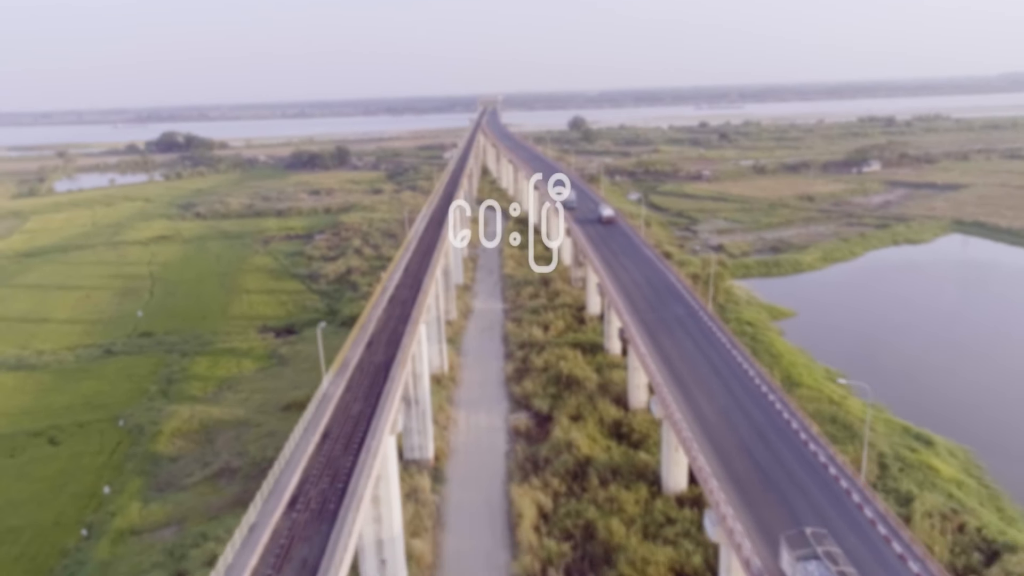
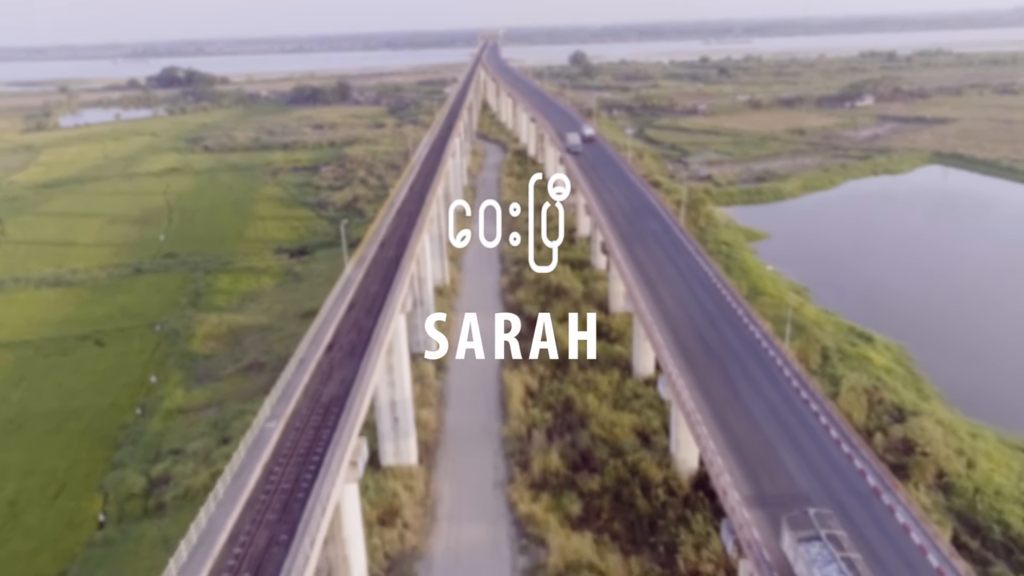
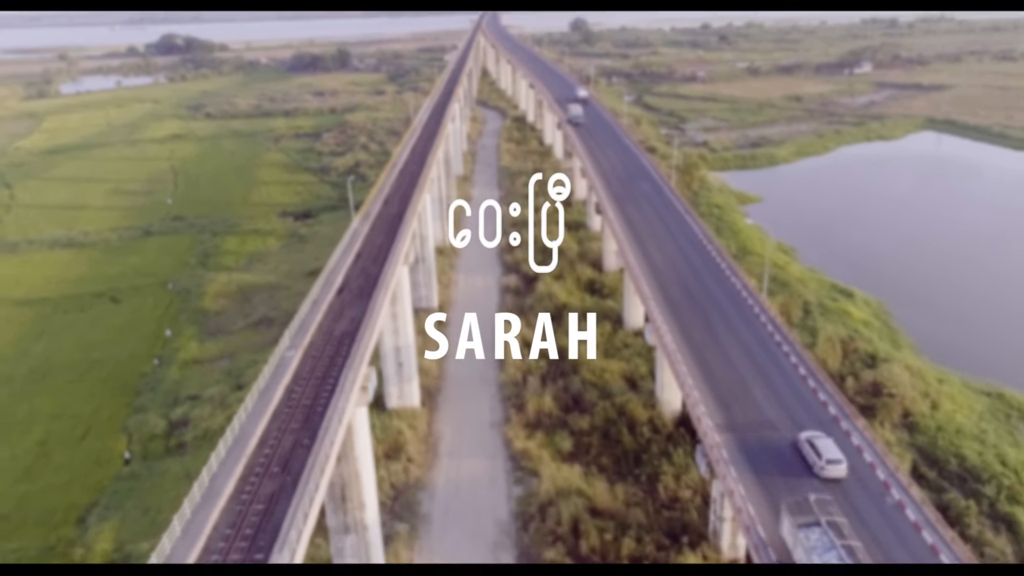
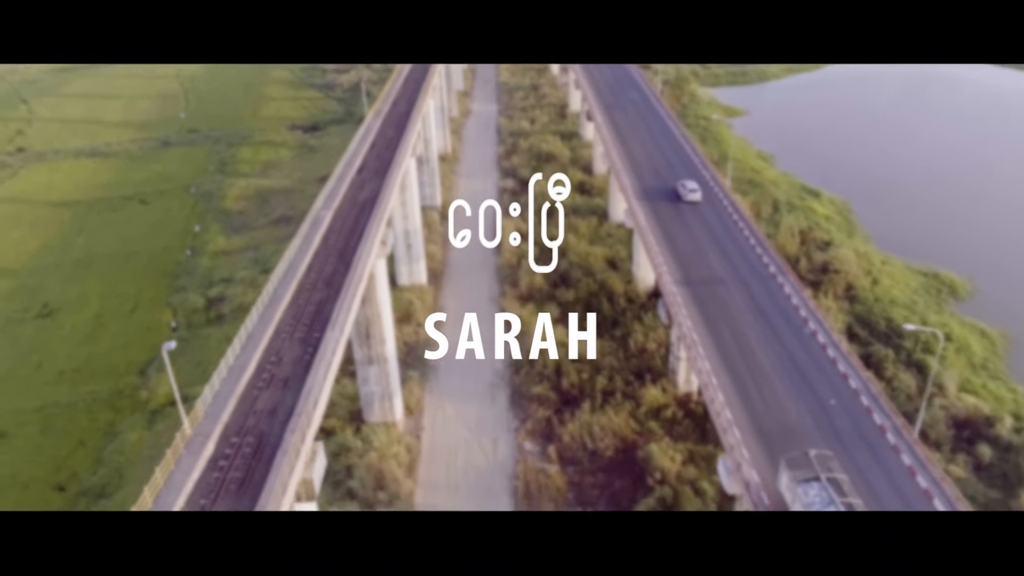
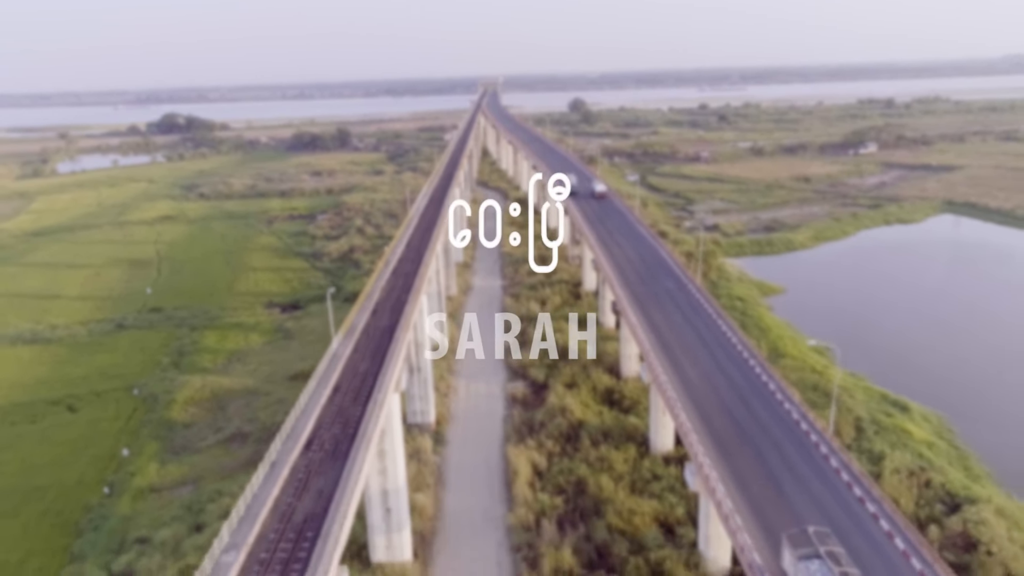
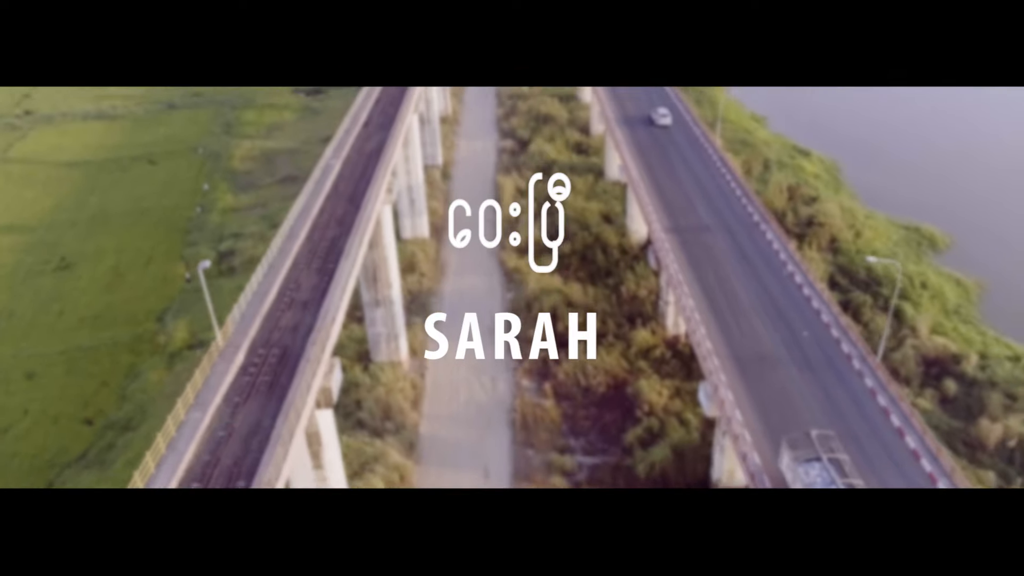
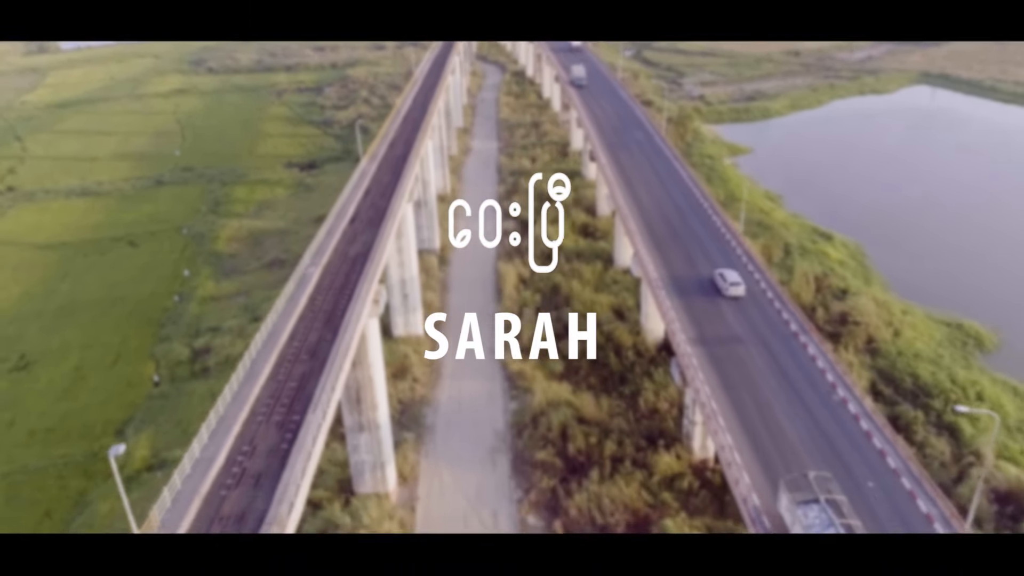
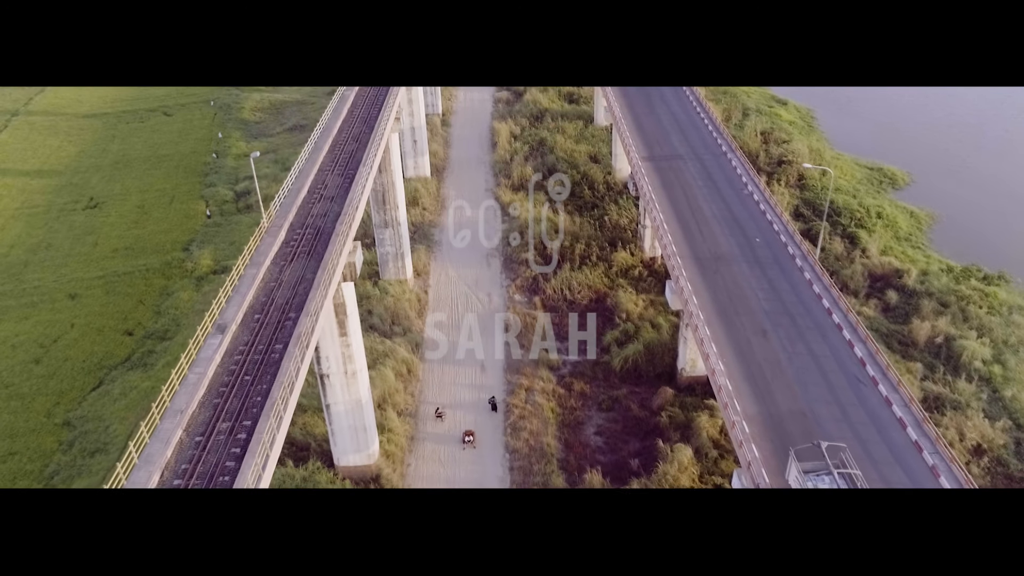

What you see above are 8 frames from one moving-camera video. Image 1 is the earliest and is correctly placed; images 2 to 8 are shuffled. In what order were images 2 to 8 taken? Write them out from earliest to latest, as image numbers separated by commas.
5, 2, 3, 7, 4, 6, 8
